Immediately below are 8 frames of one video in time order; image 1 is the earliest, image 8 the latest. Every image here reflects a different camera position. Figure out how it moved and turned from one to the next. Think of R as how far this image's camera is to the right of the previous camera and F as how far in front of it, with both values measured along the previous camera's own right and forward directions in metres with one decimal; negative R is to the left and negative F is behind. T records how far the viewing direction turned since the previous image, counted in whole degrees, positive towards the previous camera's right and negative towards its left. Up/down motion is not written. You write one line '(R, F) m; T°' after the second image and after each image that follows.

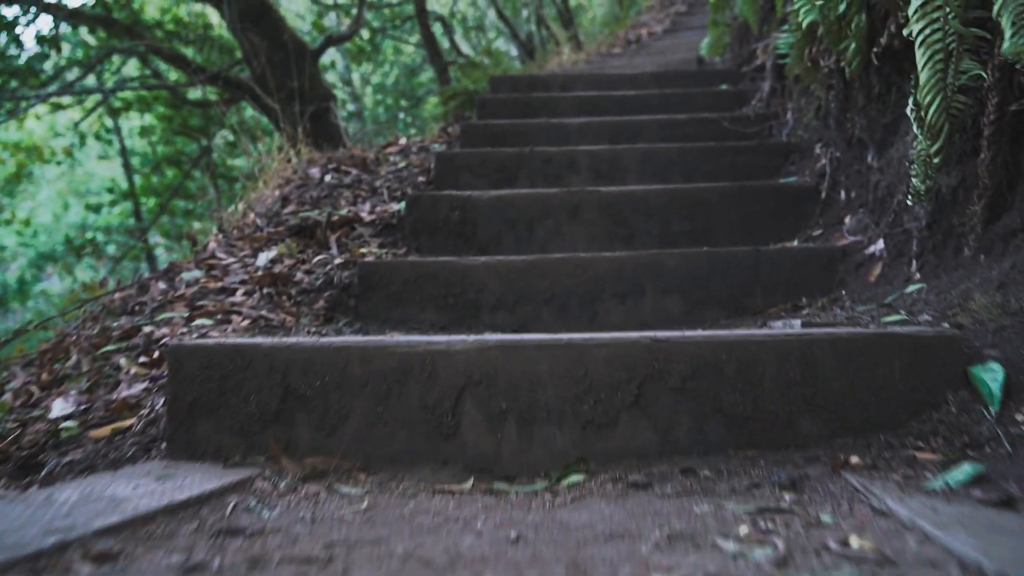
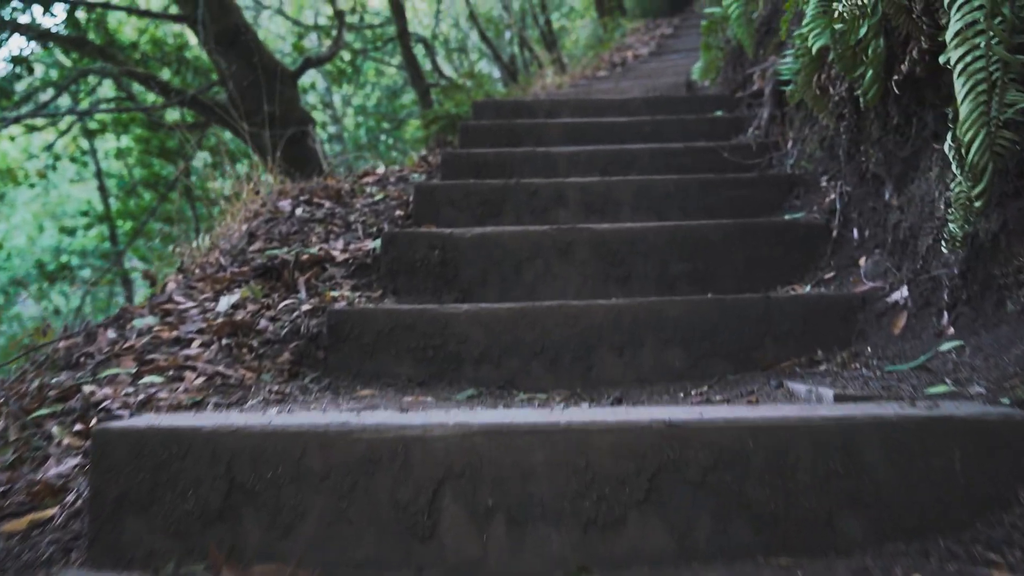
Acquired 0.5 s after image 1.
(0.0, +0.2) m; +1°
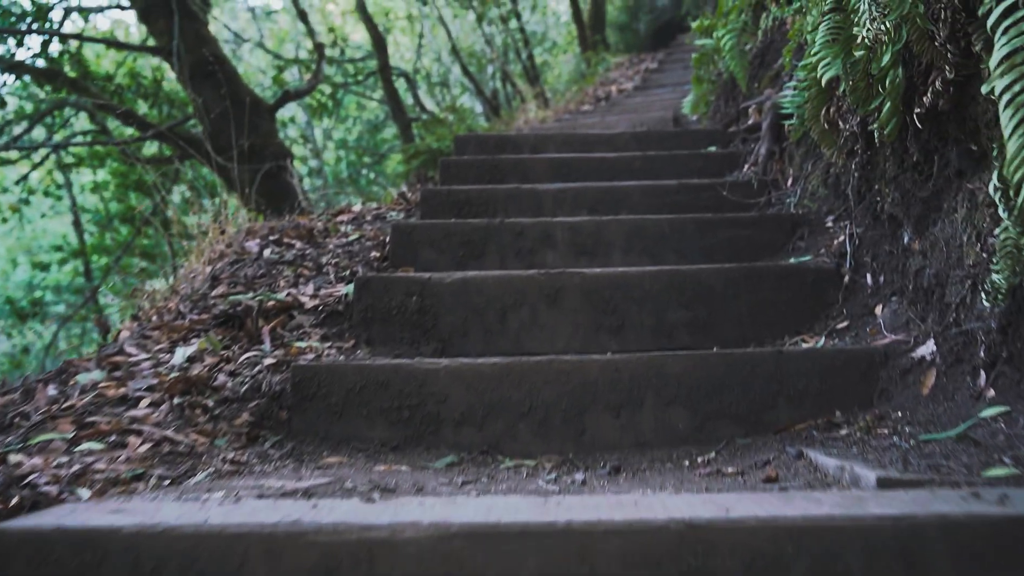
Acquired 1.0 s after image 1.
(0.0, +0.2) m; +1°
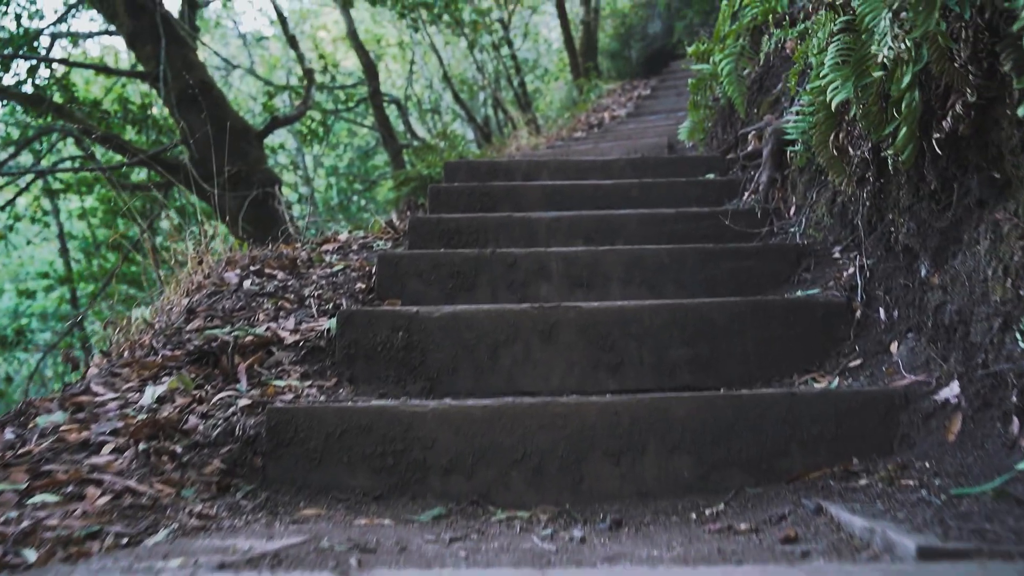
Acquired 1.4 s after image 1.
(0.0, +0.1) m; 0°
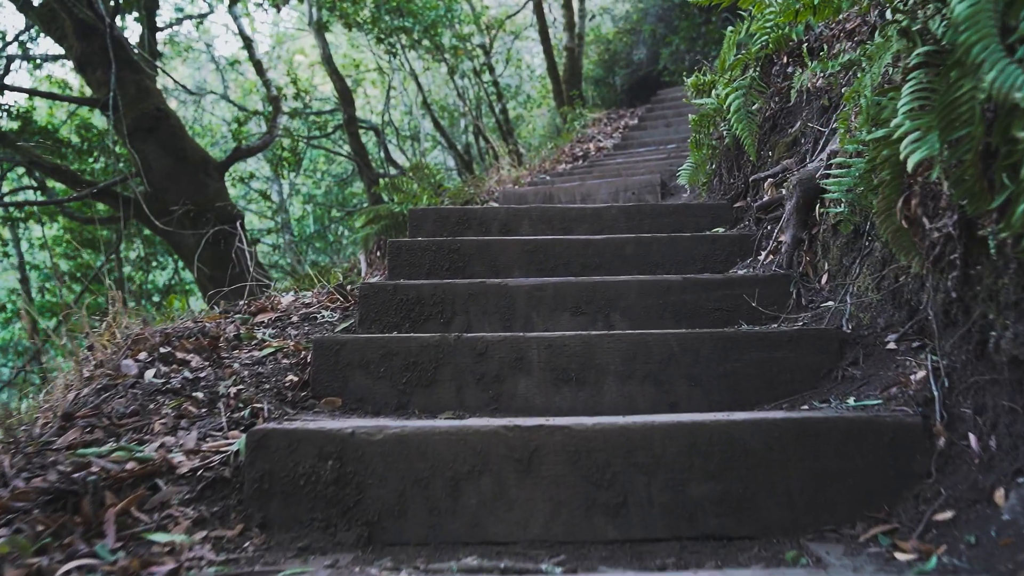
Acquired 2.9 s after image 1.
(0.0, +0.5) m; +1°
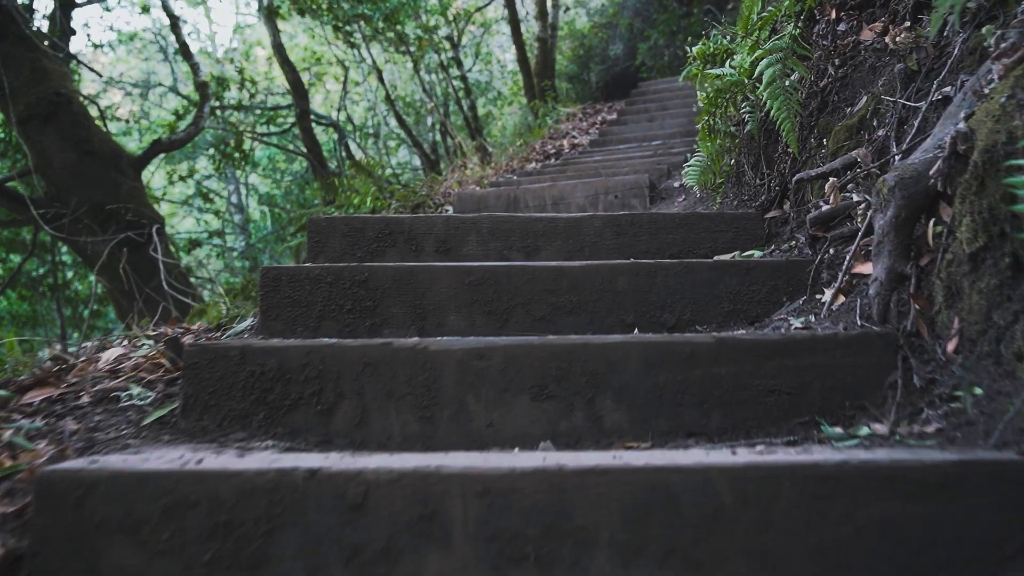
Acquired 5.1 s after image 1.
(+0.1, +1.0) m; +1°
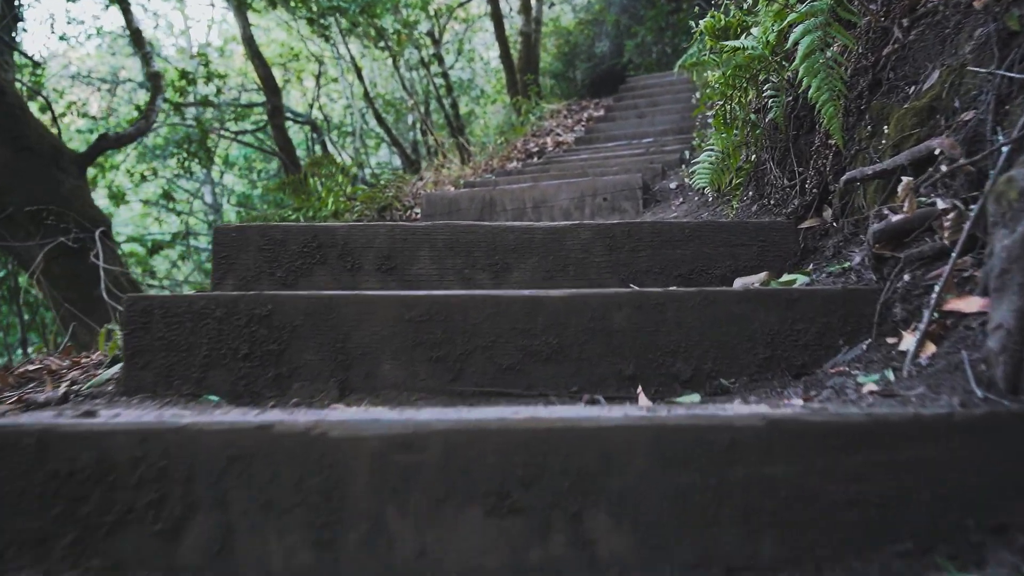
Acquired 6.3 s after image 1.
(0.0, +0.5) m; +1°
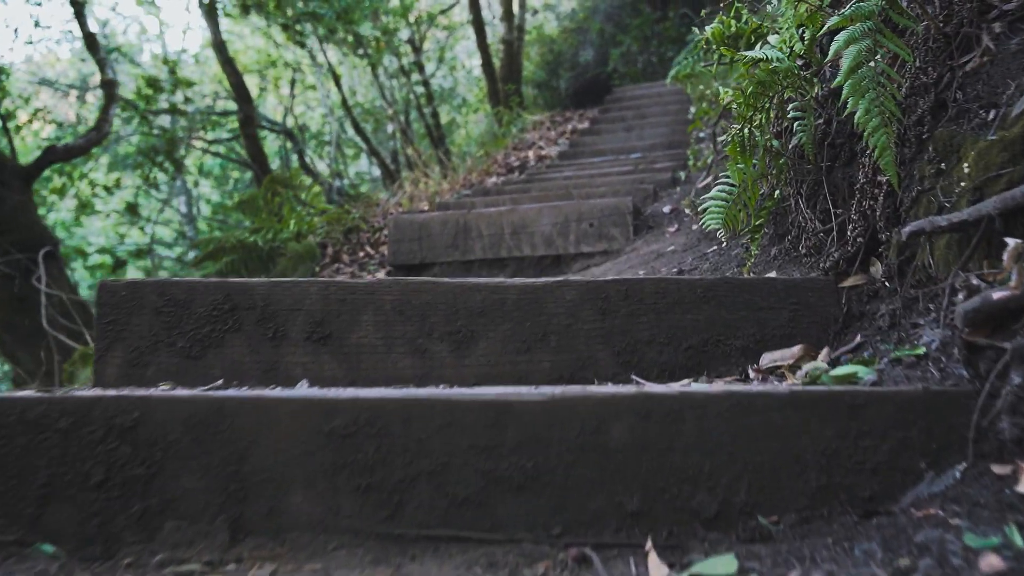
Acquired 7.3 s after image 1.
(0.0, +0.4) m; +1°
